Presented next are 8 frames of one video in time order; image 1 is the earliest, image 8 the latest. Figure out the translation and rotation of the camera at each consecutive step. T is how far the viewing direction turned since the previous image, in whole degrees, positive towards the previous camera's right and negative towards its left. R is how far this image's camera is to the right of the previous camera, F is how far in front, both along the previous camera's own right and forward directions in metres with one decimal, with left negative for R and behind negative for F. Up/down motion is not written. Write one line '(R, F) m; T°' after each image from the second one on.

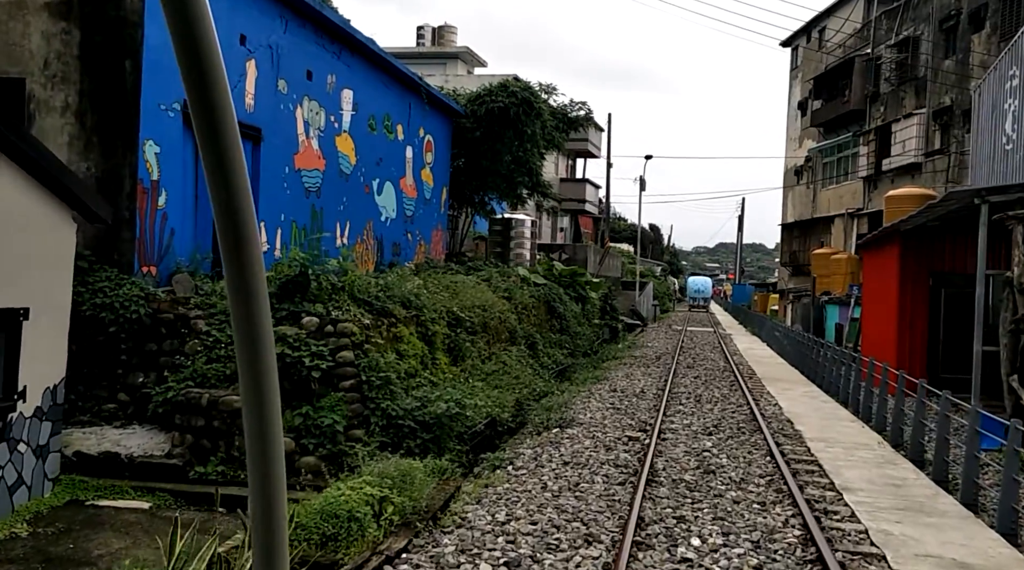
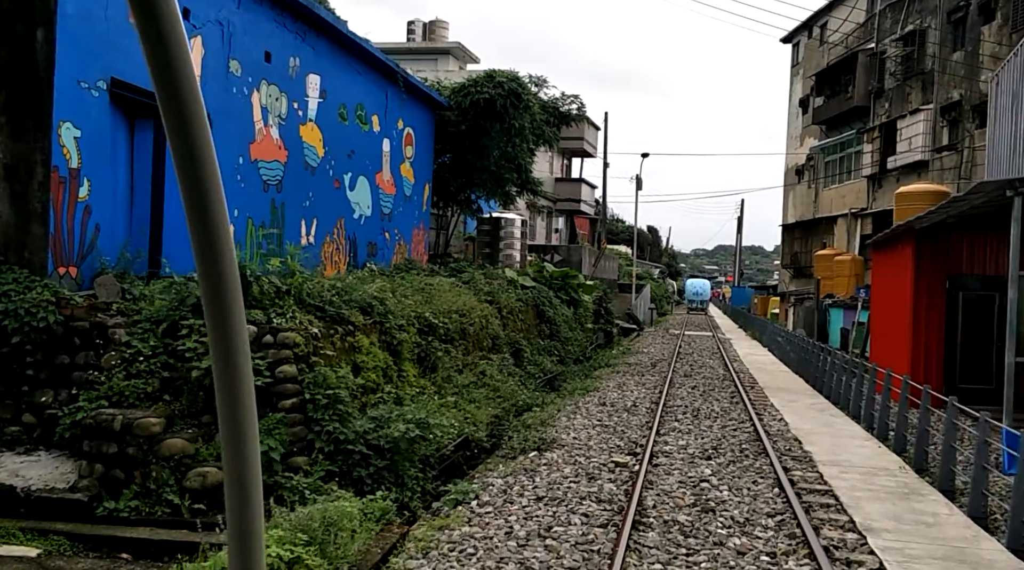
(+0.3, +1.3) m; 0°
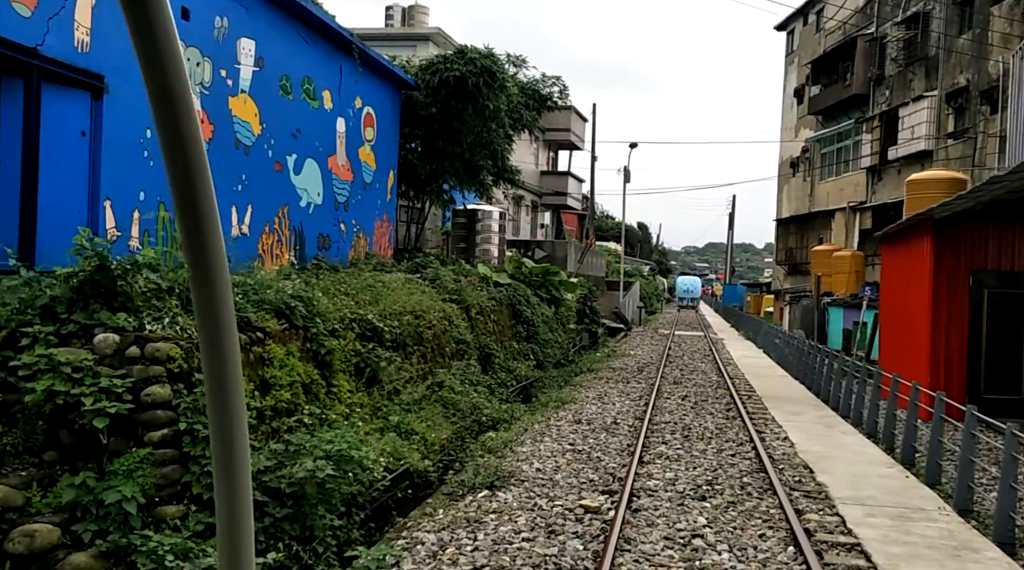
(+0.4, +1.8) m; +1°
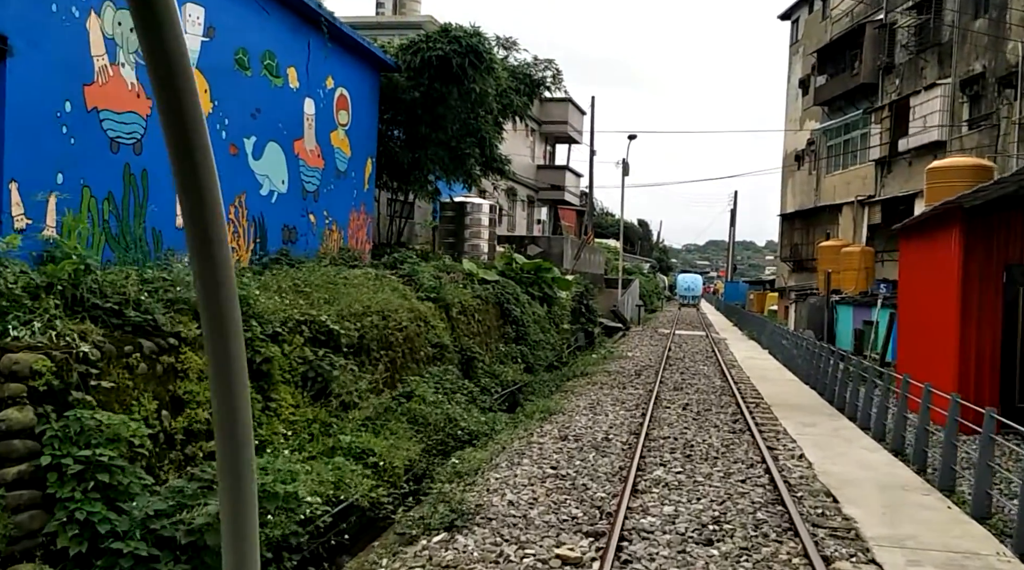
(+0.2, +1.4) m; 0°
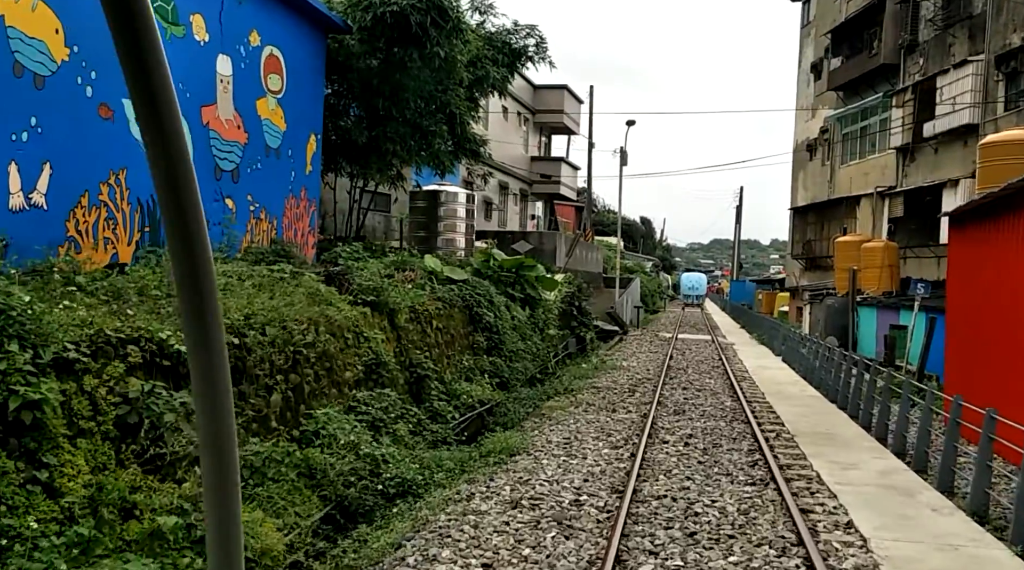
(+0.5, +2.7) m; 0°
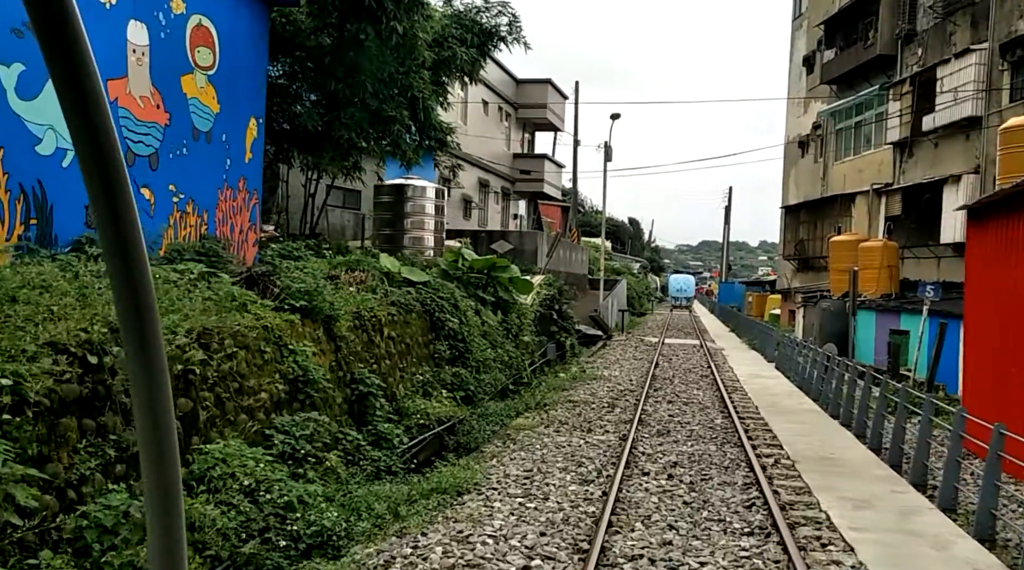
(+0.3, +1.5) m; +1°
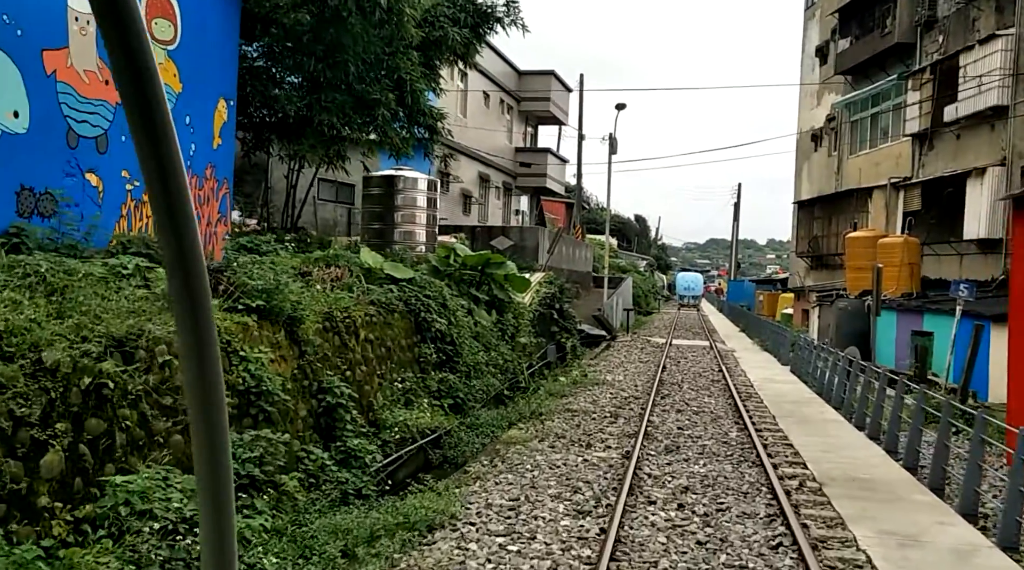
(+0.2, +1.1) m; 0°
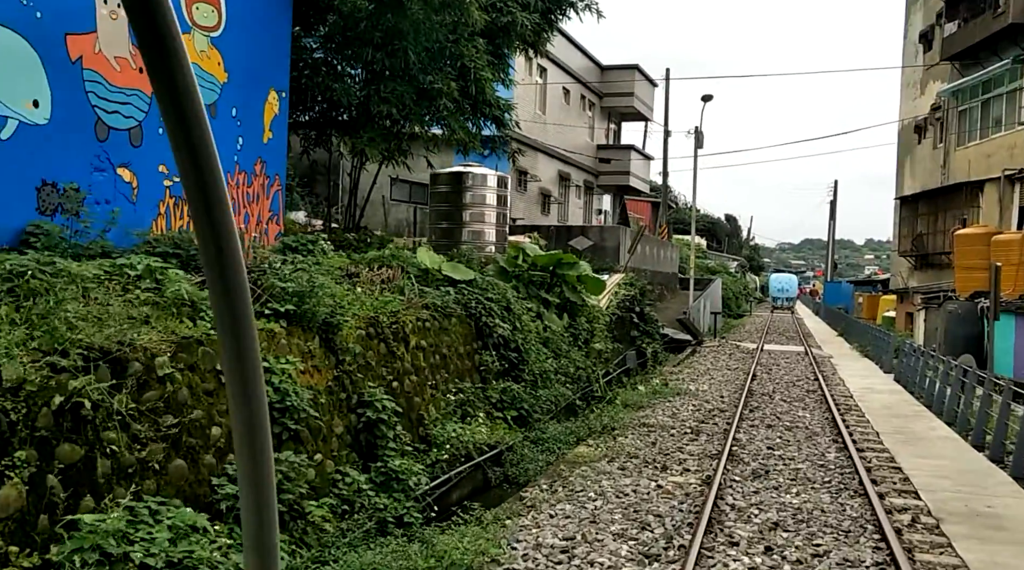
(+0.2, +1.0) m; -6°
